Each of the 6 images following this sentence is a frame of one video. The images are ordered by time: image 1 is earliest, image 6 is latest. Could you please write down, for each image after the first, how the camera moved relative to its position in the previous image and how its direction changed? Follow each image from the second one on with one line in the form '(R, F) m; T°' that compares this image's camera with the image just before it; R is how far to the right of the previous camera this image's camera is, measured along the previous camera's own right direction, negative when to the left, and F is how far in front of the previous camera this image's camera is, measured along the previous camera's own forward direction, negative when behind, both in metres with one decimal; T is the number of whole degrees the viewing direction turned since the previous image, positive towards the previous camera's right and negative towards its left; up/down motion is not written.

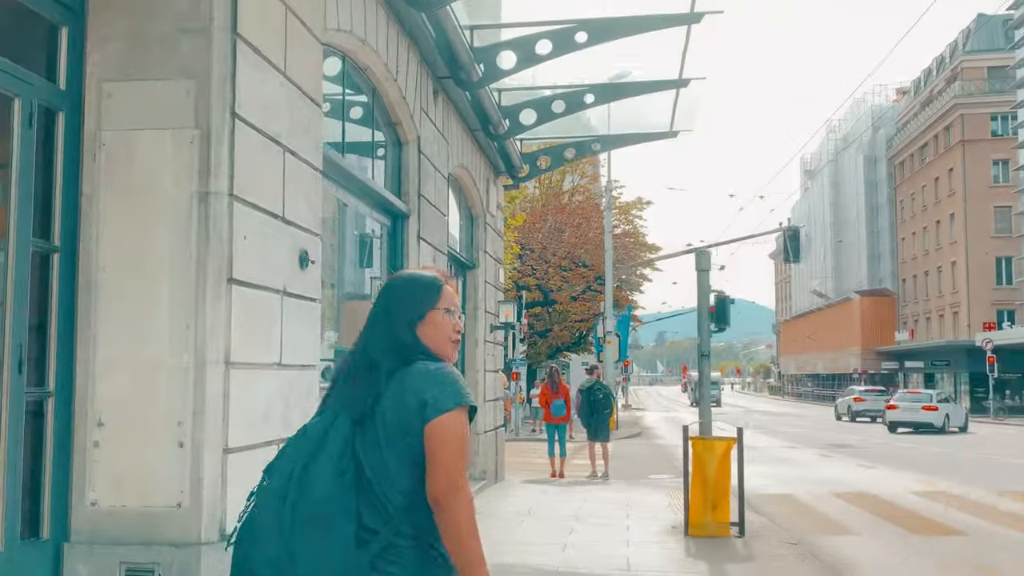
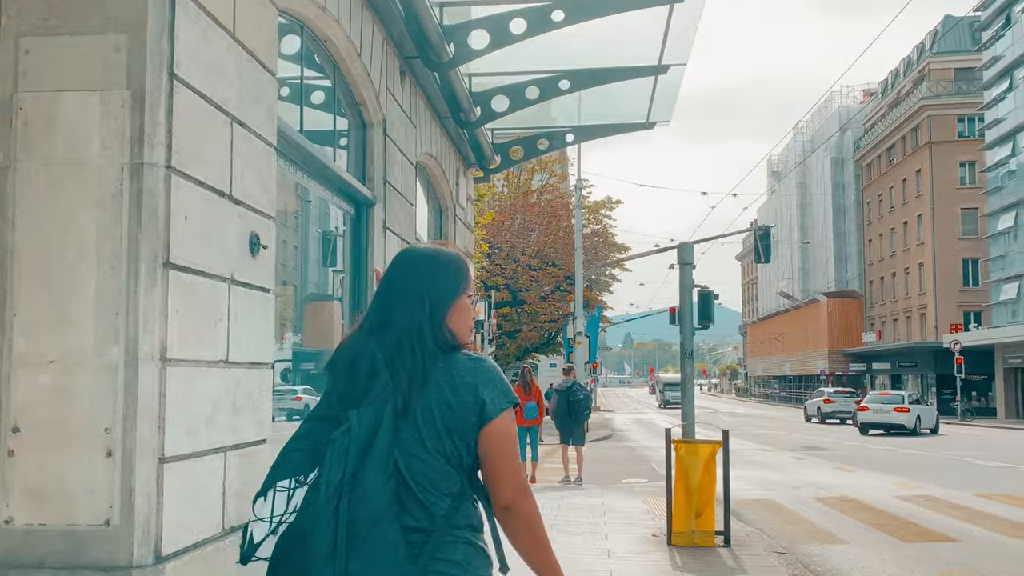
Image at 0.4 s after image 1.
(0.0, +0.5) m; +2°
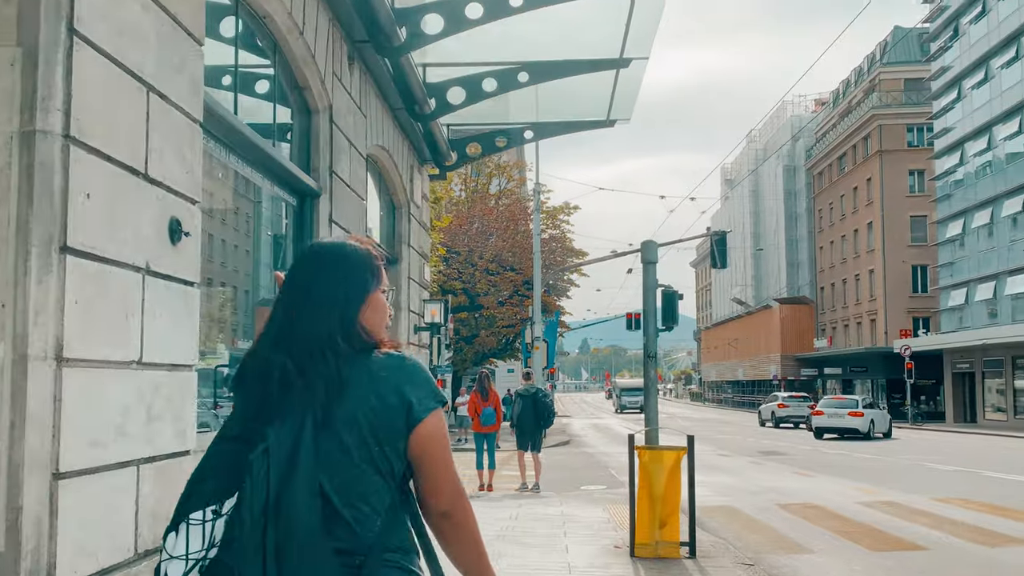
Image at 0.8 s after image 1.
(0.0, +0.5) m; +3°
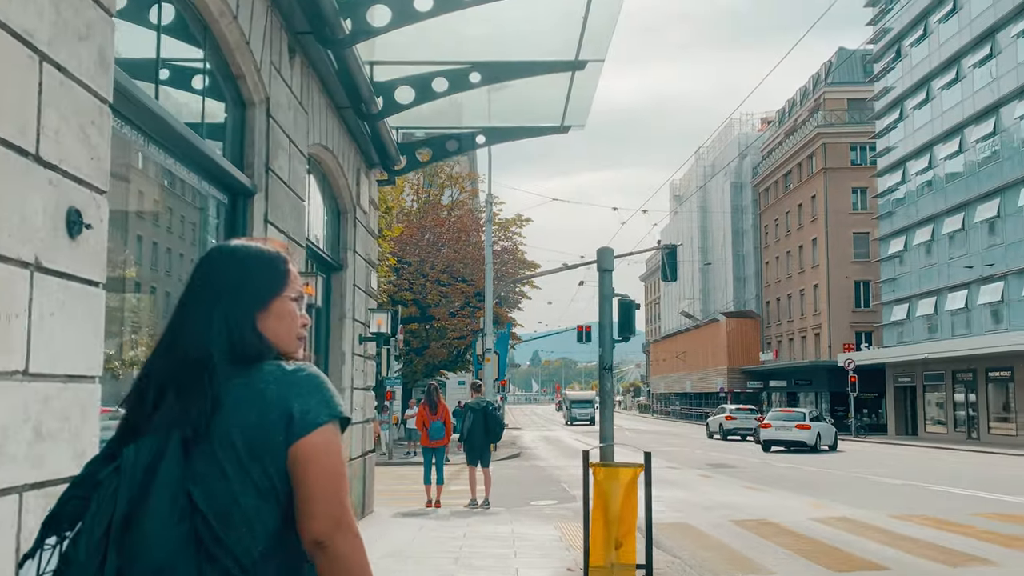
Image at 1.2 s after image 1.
(0.0, +0.4) m; +3°
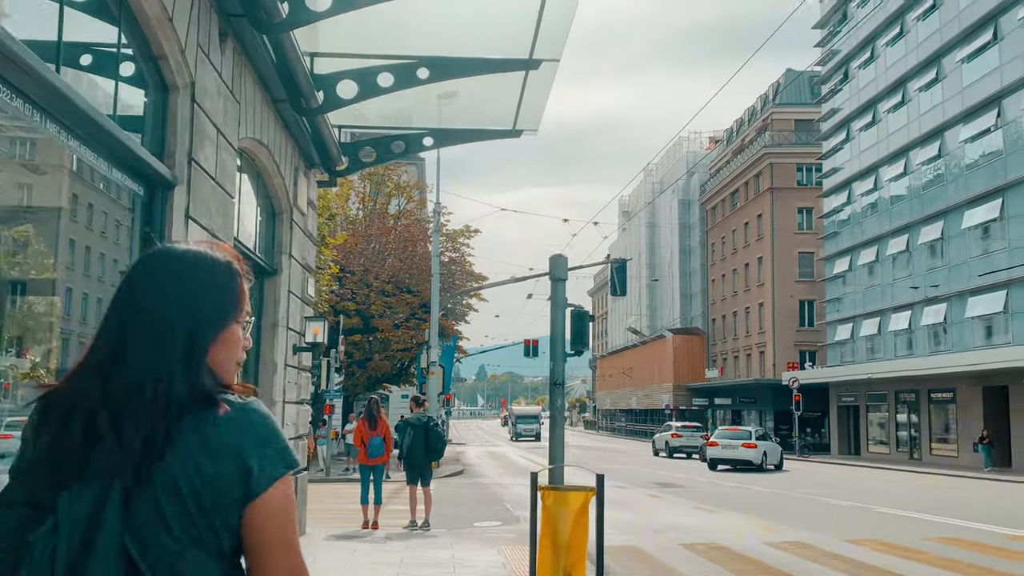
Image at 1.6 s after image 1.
(0.0, +0.6) m; +3°
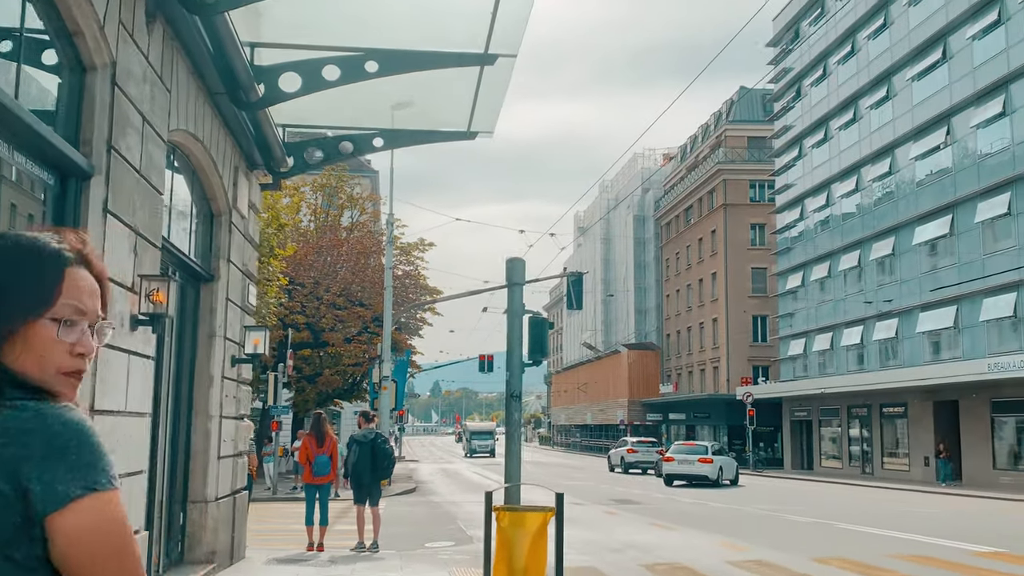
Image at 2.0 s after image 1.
(0.0, +0.5) m; +3°
